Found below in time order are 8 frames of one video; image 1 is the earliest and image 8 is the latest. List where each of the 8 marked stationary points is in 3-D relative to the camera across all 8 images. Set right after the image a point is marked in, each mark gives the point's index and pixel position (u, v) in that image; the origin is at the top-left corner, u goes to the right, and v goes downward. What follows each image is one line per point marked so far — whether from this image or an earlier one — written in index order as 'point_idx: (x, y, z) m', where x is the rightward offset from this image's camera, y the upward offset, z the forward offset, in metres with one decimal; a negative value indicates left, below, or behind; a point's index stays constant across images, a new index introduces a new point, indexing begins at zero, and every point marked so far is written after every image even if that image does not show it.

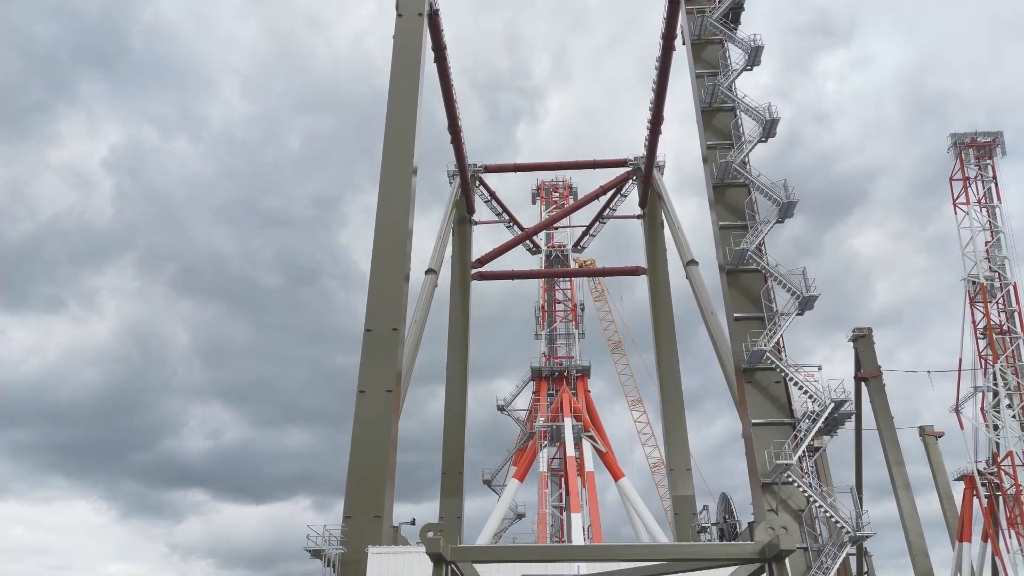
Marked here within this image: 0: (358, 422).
0: (-3.2, -2.7, +14.5) m
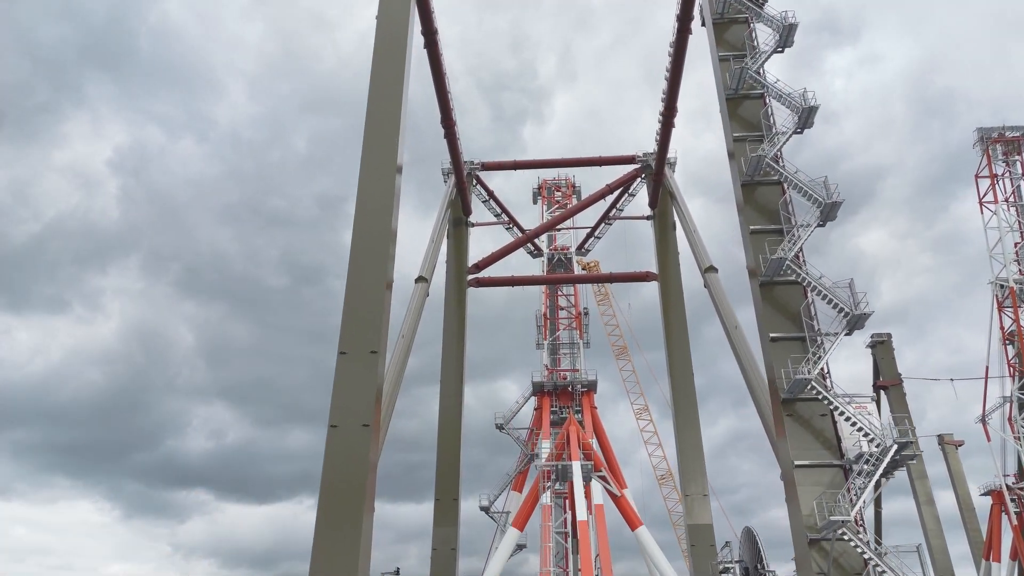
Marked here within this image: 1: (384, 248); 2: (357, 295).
0: (-3.2, -3.0, +12.4) m
1: (-2.6, +0.8, +14.1) m
2: (-3.0, -0.1, +13.6) m
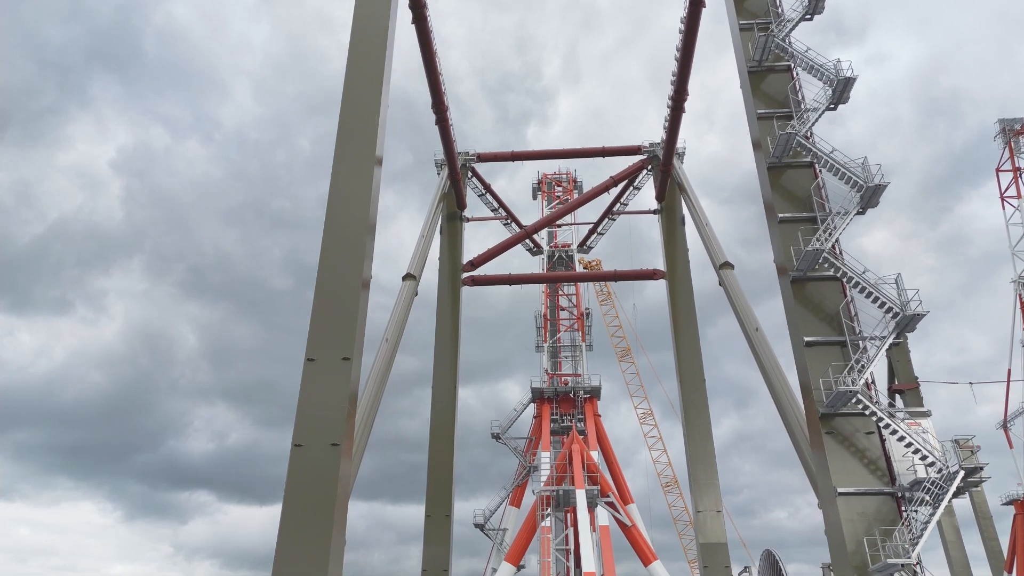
0: (-3.3, -3.0, +10.8) m
1: (-2.7, +0.9, +12.4) m
2: (-3.1, -0.1, +12.0) m
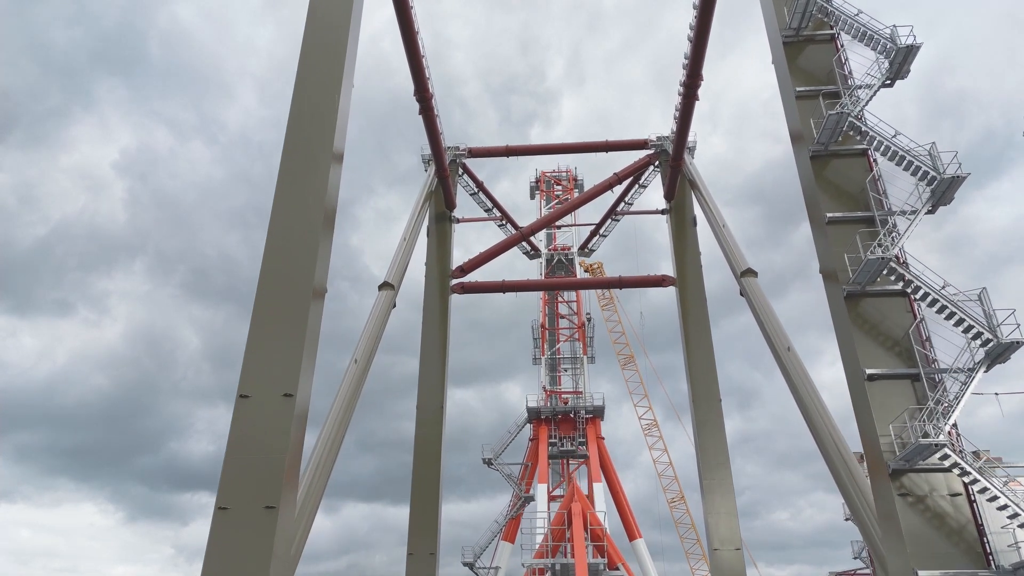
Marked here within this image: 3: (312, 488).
0: (-3.6, -3.2, +8.5) m
1: (-2.9, +0.7, +10.2) m
2: (-3.4, -0.3, +9.7) m
3: (-4.0, -3.8, +14.0) m
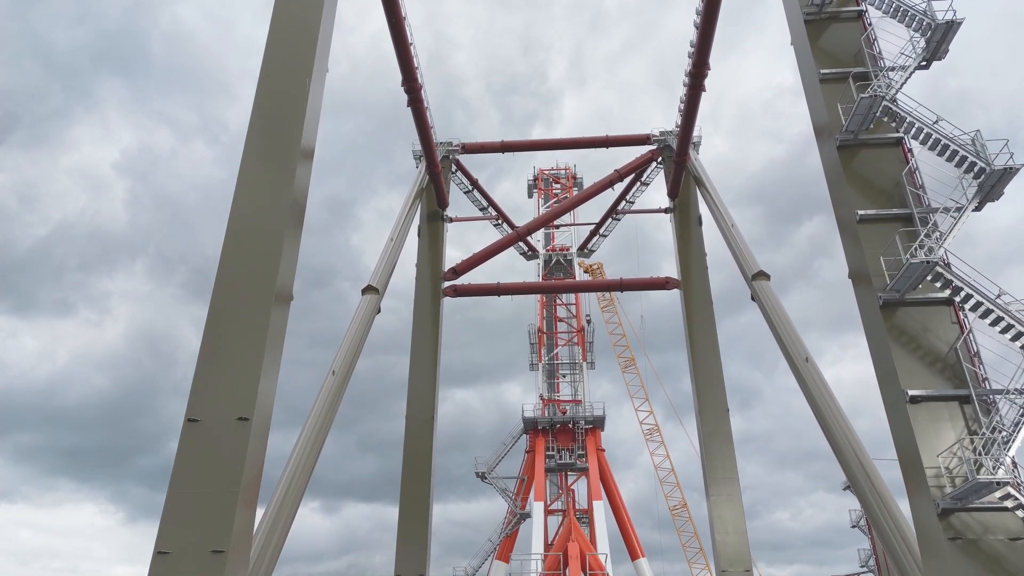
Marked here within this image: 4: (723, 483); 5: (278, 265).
0: (-3.7, -3.3, +7.4) m
1: (-3.1, +0.6, +9.1) m
2: (-3.5, -0.4, +8.6) m
3: (-4.1, -3.9, +12.9) m
4: (+5.8, -5.4, +19.3) m
5: (-3.0, +0.3, +9.0) m
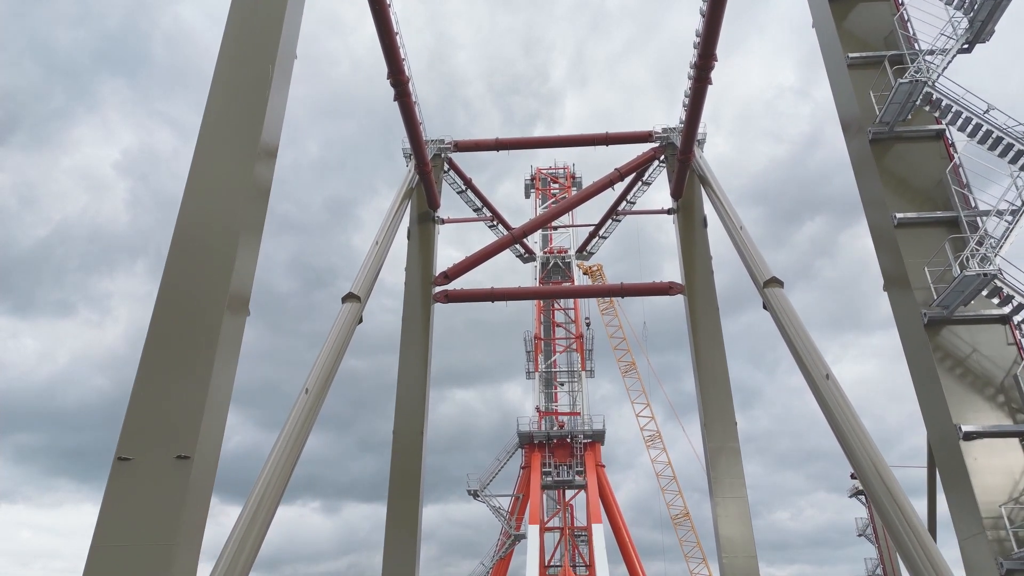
0: (-3.8, -3.4, +6.3) m
1: (-3.2, +0.4, +8.0) m
2: (-3.6, -0.5, +7.5) m
3: (-4.3, -4.0, +11.8) m
4: (+5.7, -5.5, +18.2) m
5: (-3.1, +0.1, +7.9) m
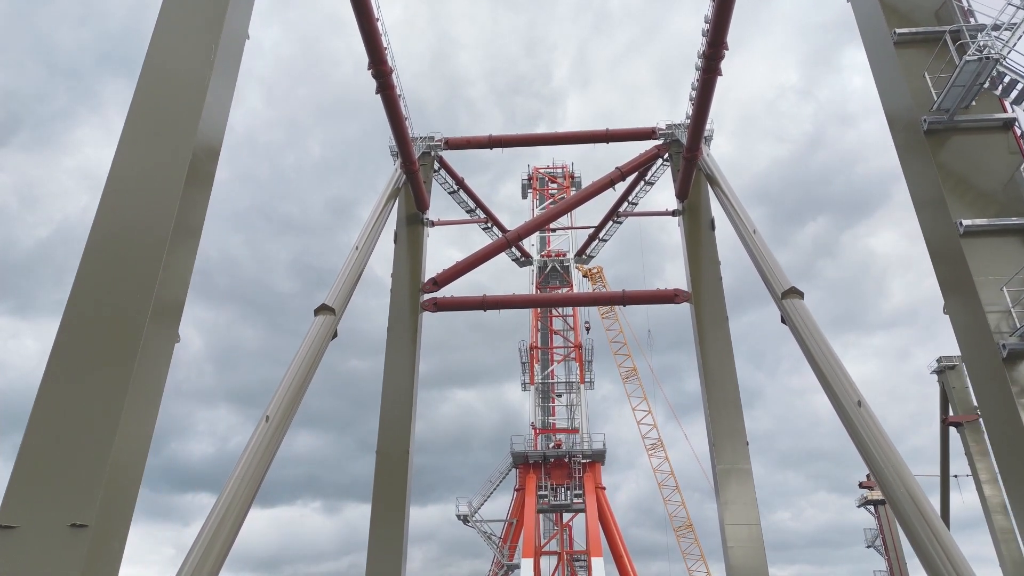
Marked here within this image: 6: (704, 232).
0: (-4.0, -3.6, +5.0) m
1: (-3.4, +0.2, +6.7) m
2: (-3.8, -0.7, +6.2) m
3: (-4.4, -4.2, +10.5) m
4: (+5.5, -5.7, +16.9) m
5: (-3.3, 0.0, +6.6) m
6: (+5.5, +1.6, +20.0) m
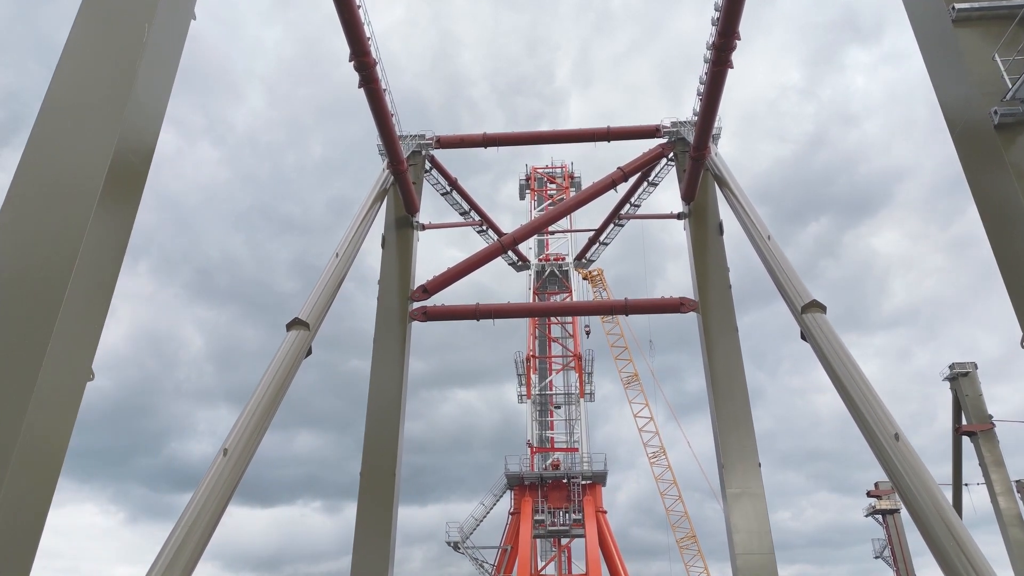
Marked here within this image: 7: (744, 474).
0: (-4.2, -3.8, +3.9) m
1: (-3.5, 0.0, +5.6) m
2: (-3.9, -0.9, +5.1) m
3: (-4.6, -4.4, +9.4) m
4: (+5.4, -5.9, +15.8) m
5: (-3.4, -0.2, +5.5) m
6: (+5.3, +1.4, +18.9) m
7: (+5.4, -4.3, +16.6) m
